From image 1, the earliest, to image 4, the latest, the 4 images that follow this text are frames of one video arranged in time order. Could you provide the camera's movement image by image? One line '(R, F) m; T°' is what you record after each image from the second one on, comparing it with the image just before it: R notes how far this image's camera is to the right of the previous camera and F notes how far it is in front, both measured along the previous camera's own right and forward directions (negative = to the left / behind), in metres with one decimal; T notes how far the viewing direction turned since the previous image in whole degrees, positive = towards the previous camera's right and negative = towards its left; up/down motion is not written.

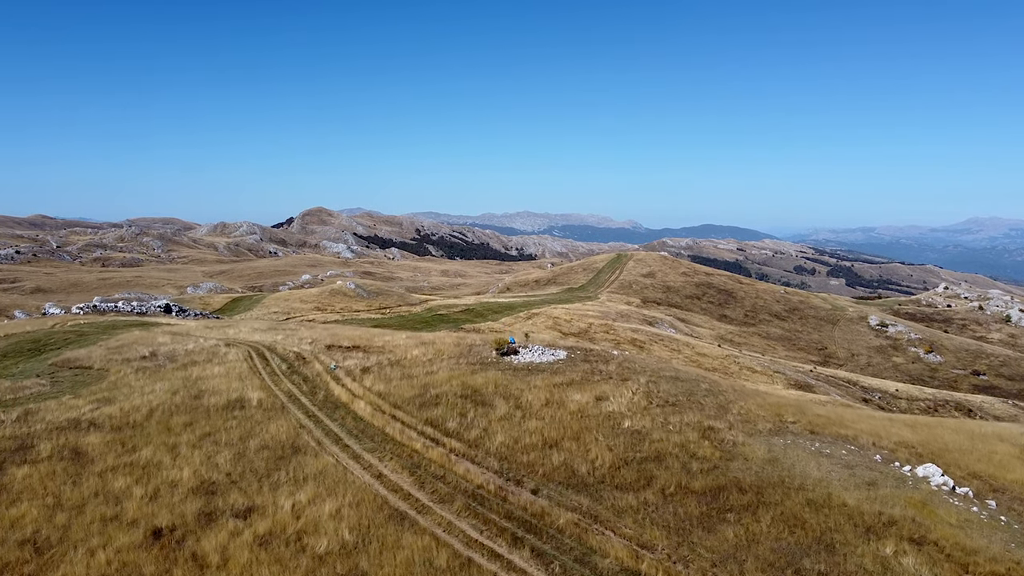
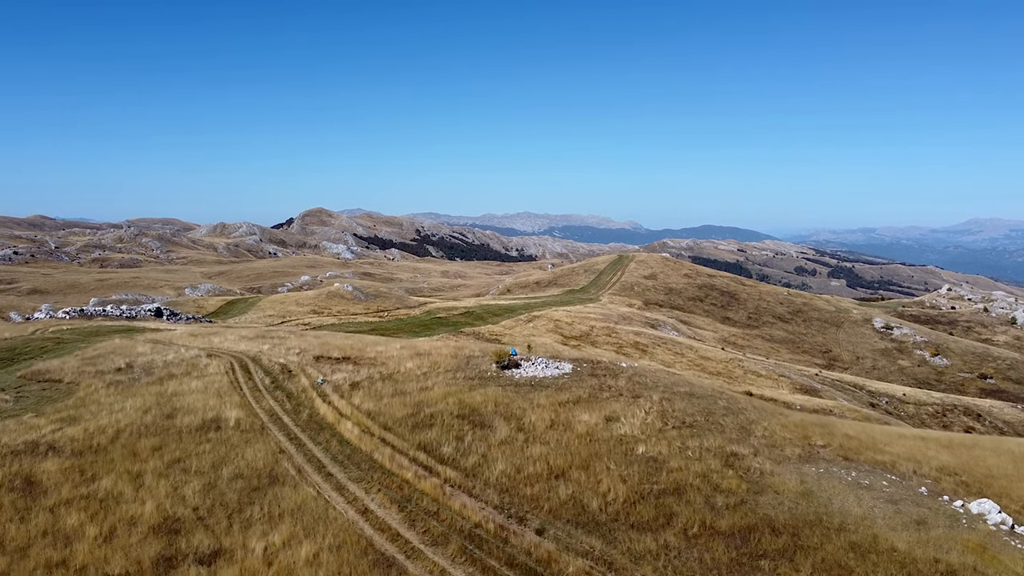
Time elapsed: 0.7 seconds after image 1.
(0.0, +1.4) m; 0°
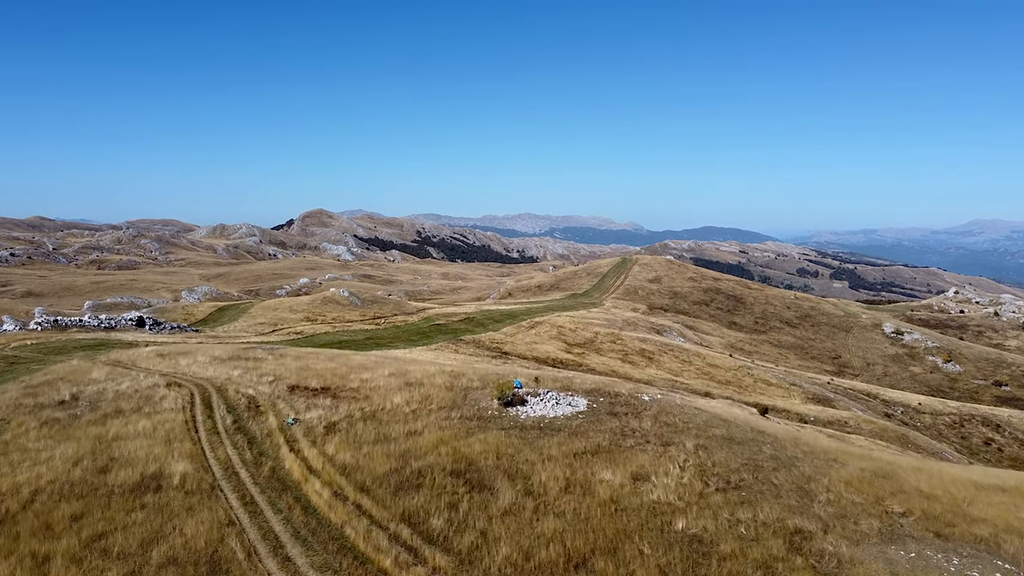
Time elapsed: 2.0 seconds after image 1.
(-0.1, +2.6) m; 0°
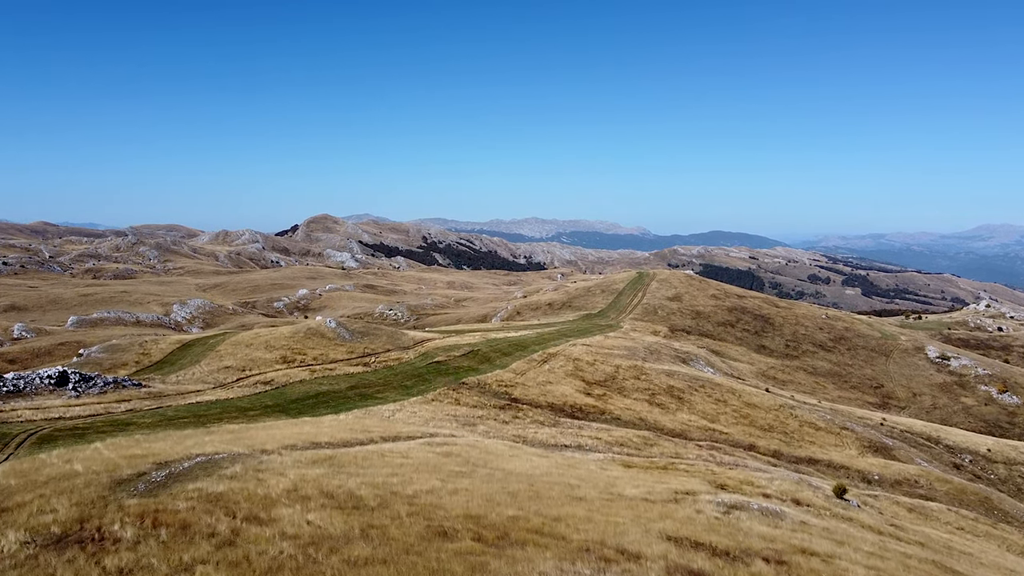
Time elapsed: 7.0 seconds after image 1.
(-0.6, +9.1) m; -1°
